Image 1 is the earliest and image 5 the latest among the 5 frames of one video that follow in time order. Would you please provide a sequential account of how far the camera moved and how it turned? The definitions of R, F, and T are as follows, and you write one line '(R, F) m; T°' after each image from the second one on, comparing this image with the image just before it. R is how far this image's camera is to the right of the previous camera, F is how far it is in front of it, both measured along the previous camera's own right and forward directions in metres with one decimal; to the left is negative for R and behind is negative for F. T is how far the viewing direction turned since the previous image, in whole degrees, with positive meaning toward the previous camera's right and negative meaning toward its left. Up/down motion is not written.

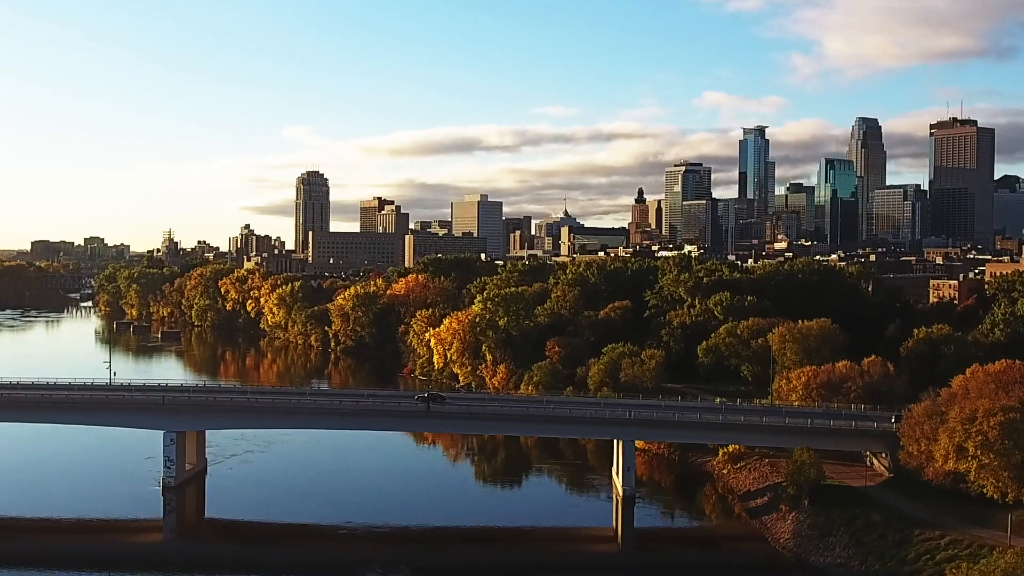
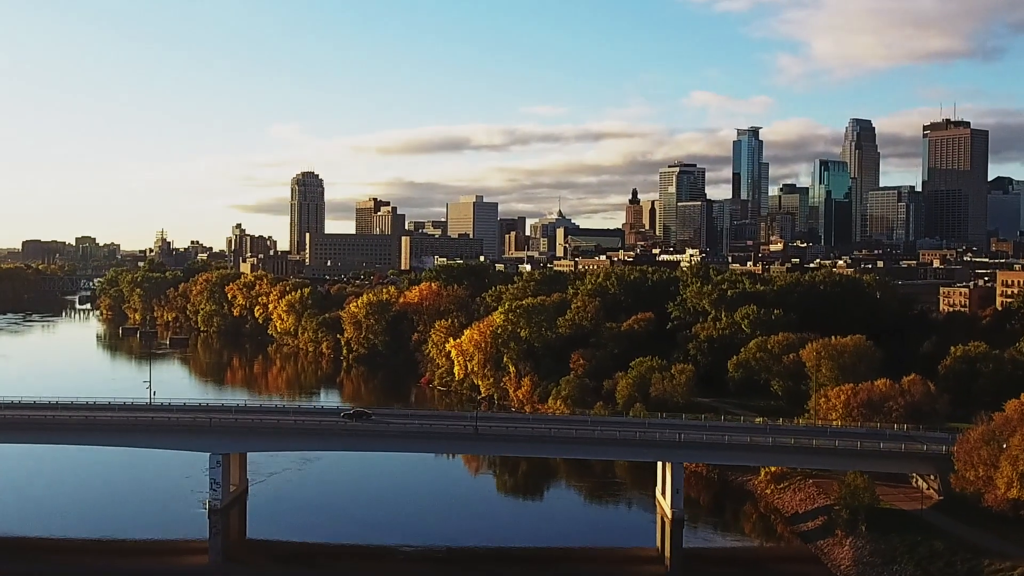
(-1.9, +0.1) m; 0°
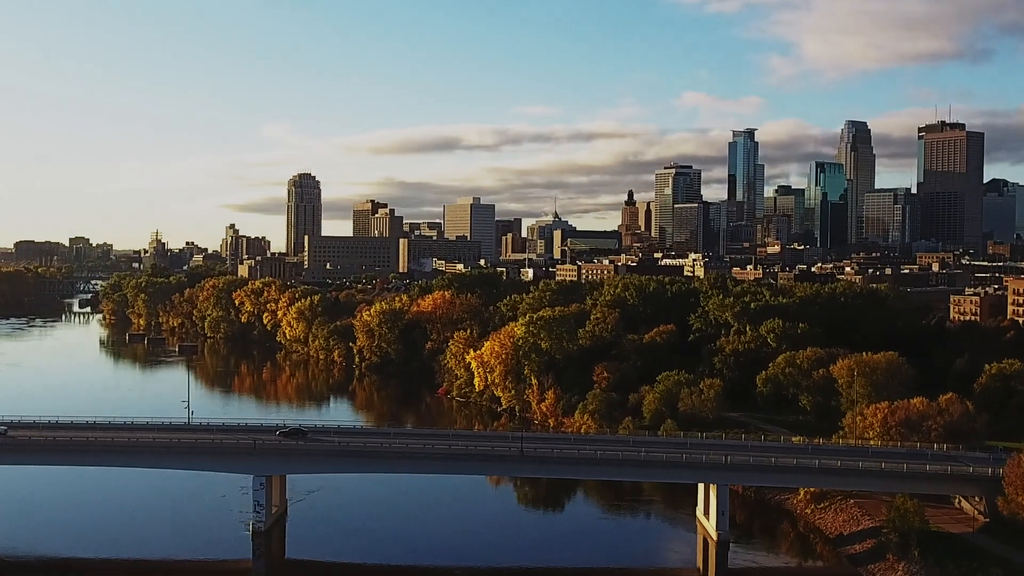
(-1.8, +0.1) m; 0°
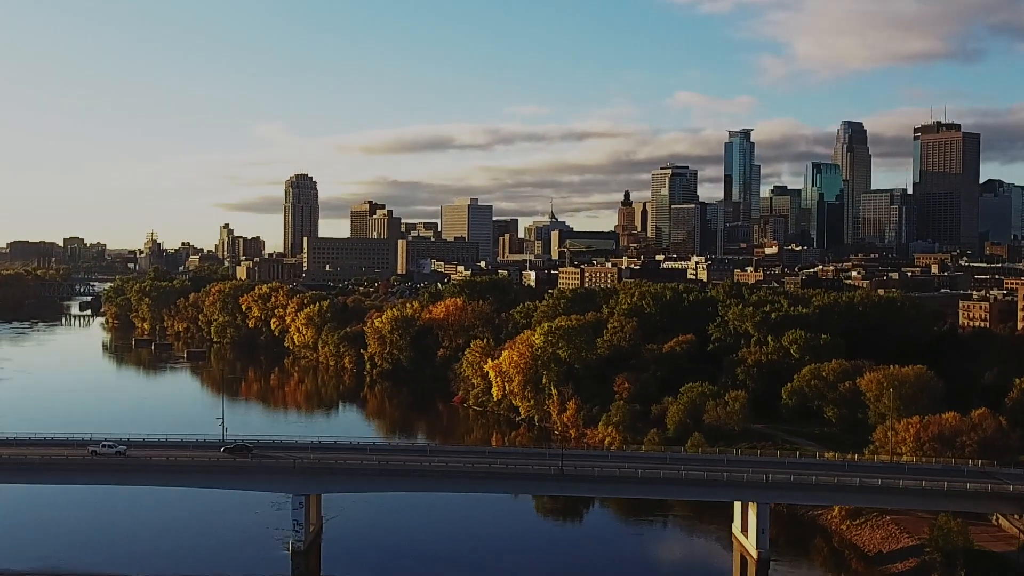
(-1.5, 0.0) m; 0°
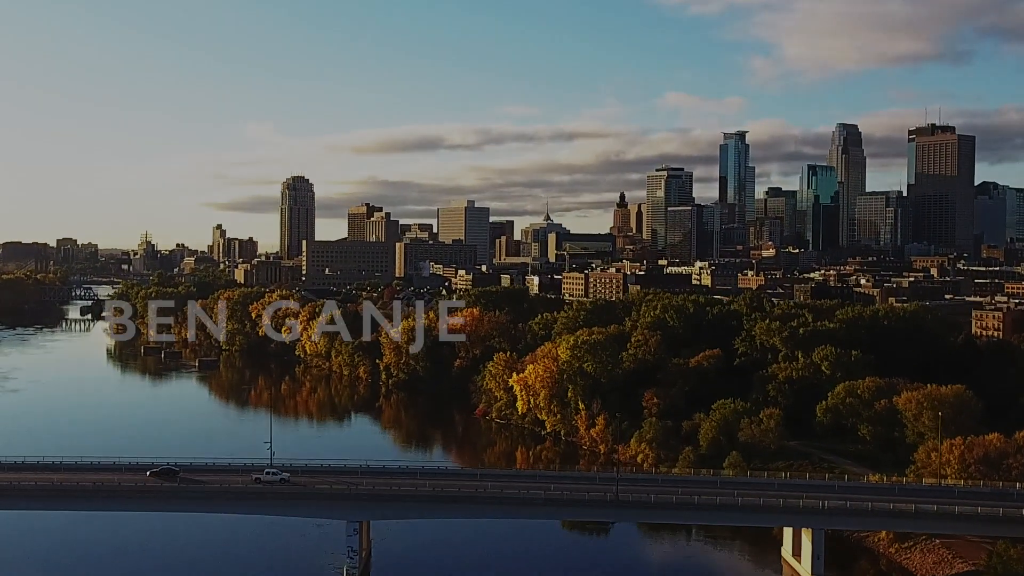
(-2.1, 0.0) m; 0°
